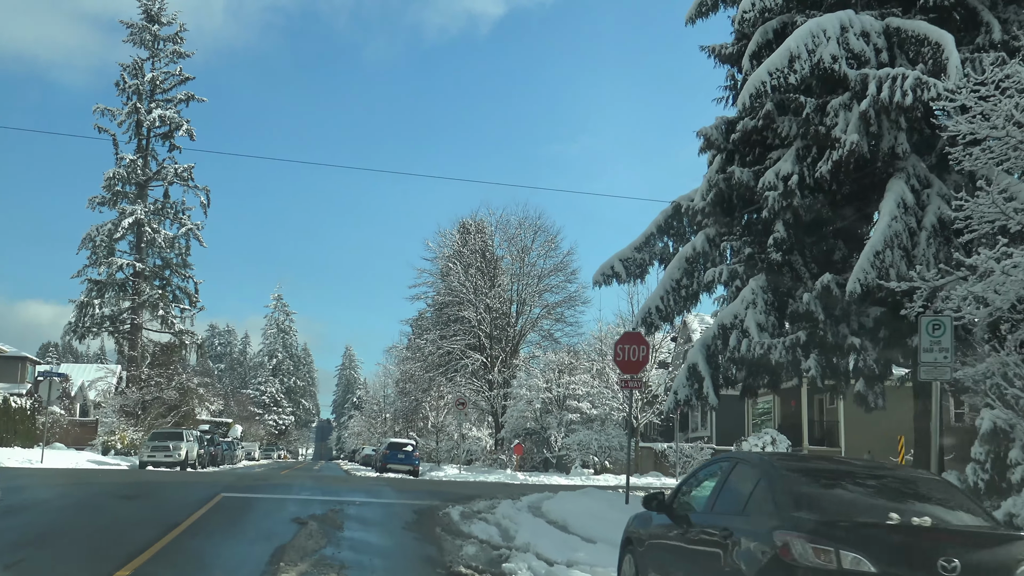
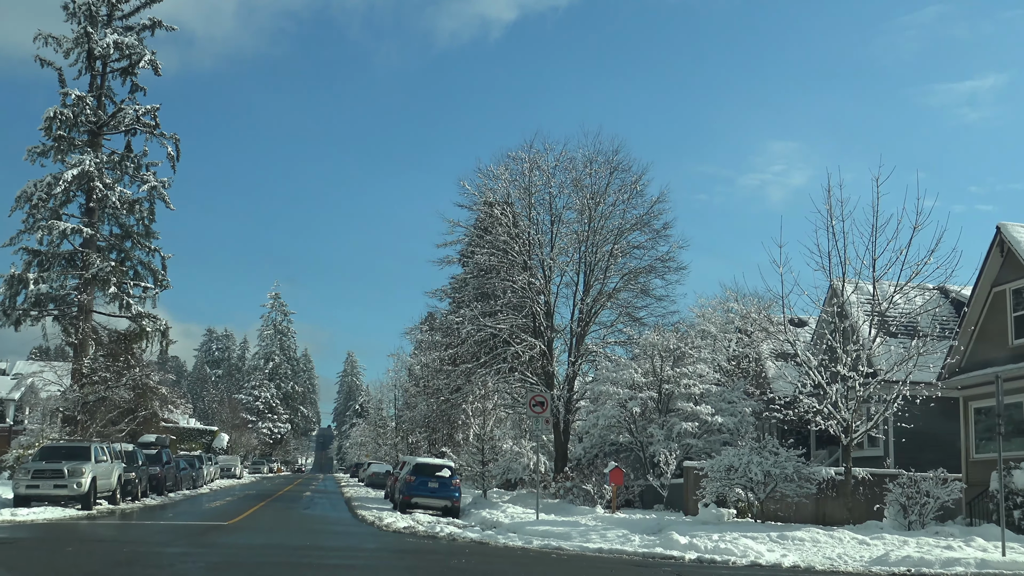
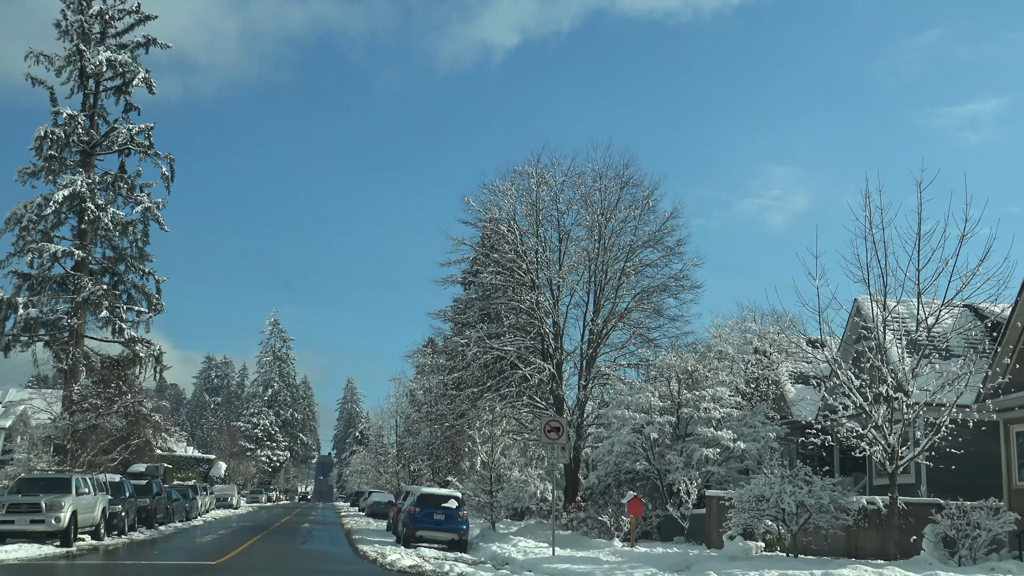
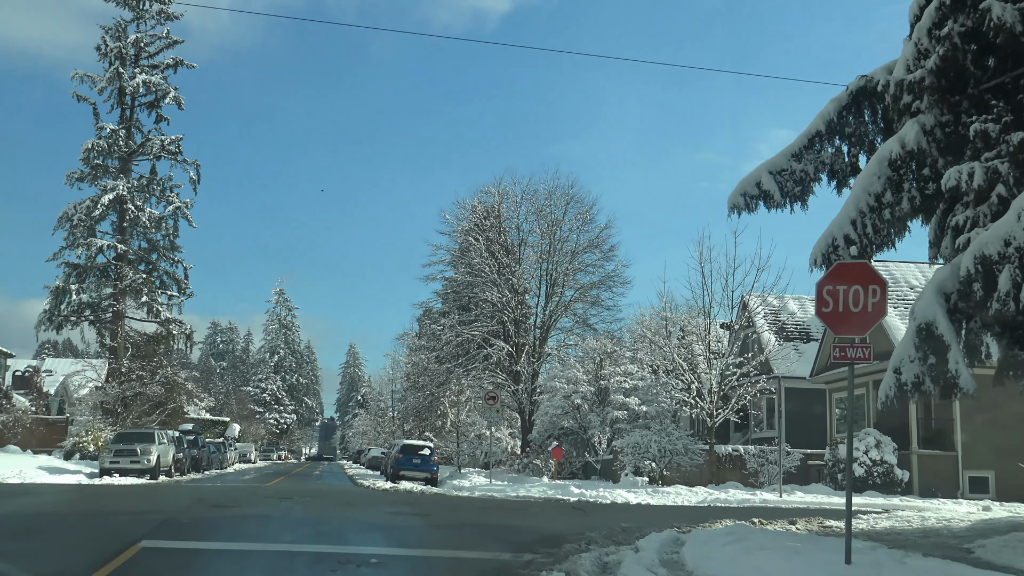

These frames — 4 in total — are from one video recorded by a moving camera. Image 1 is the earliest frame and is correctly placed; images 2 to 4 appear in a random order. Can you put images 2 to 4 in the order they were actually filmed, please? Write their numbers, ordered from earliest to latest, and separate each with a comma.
4, 2, 3
